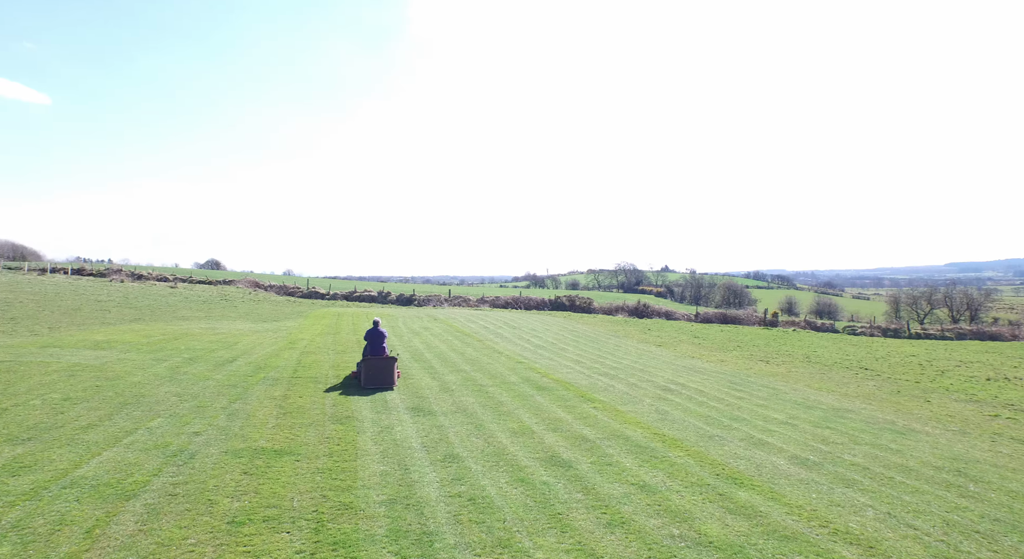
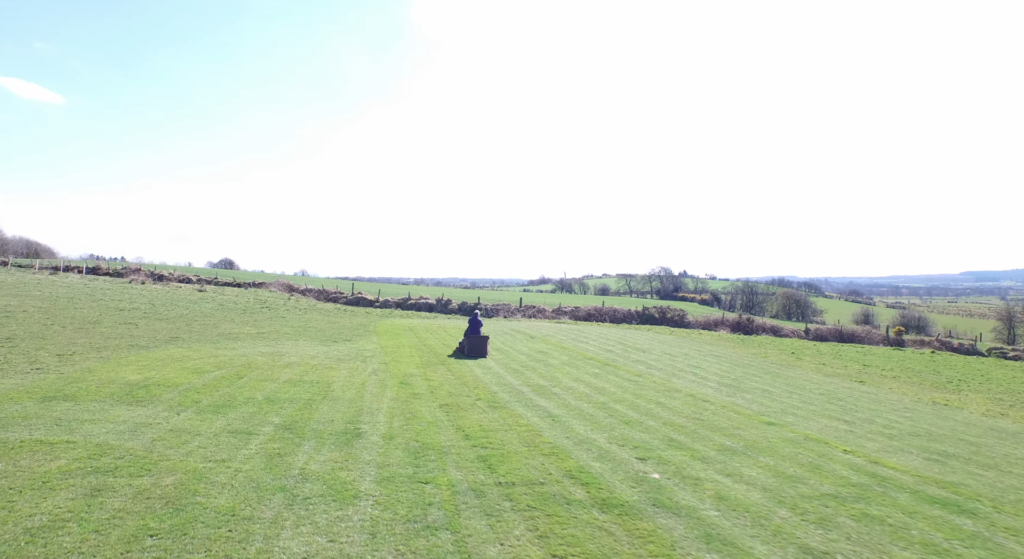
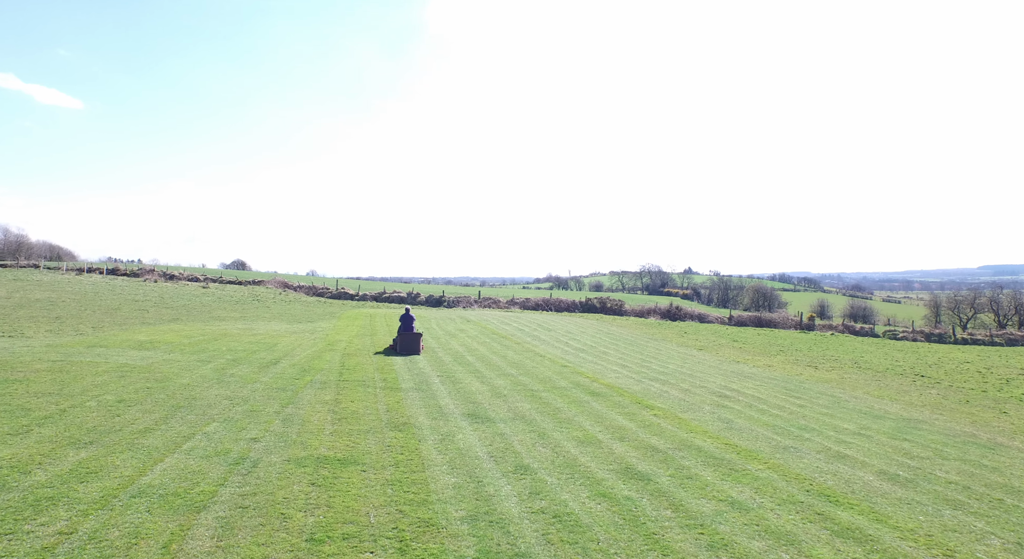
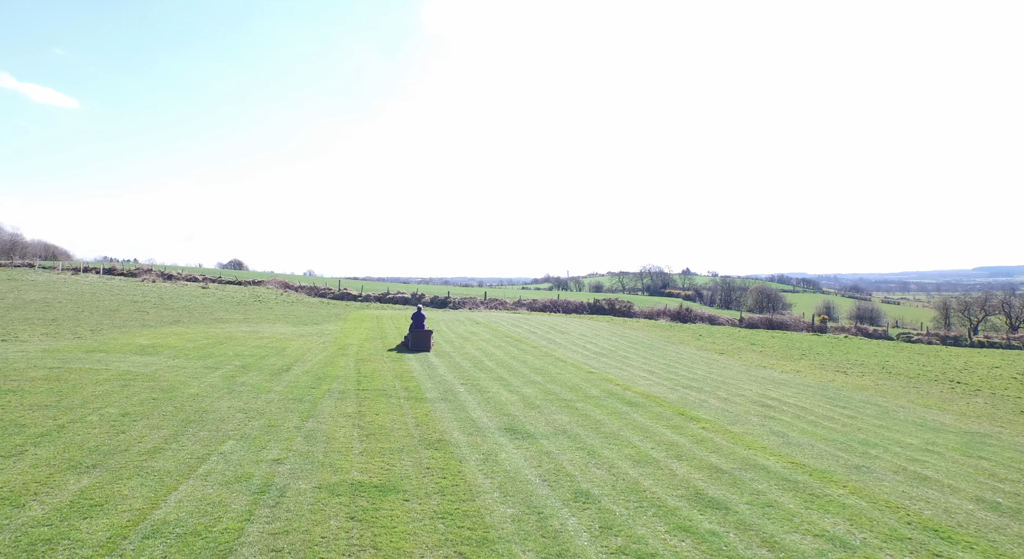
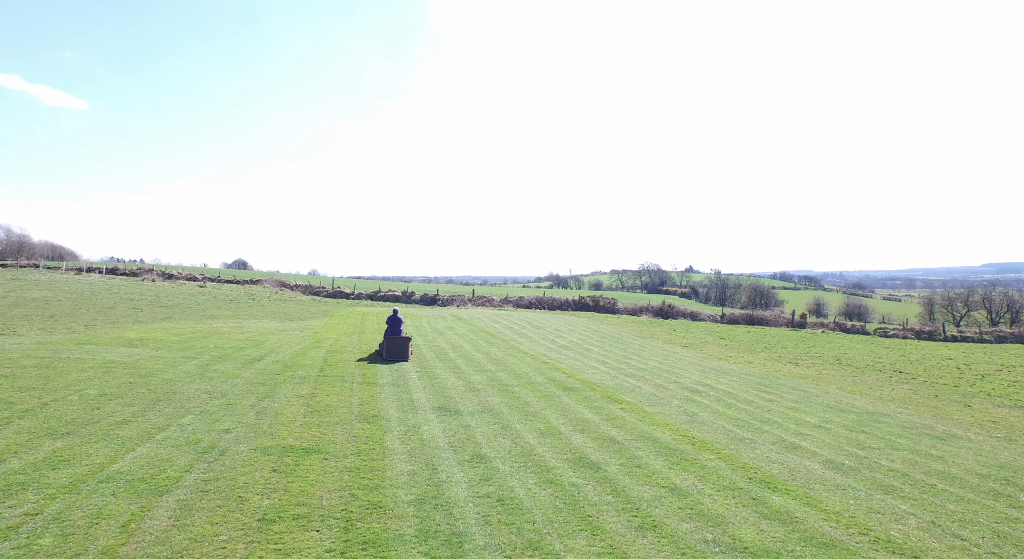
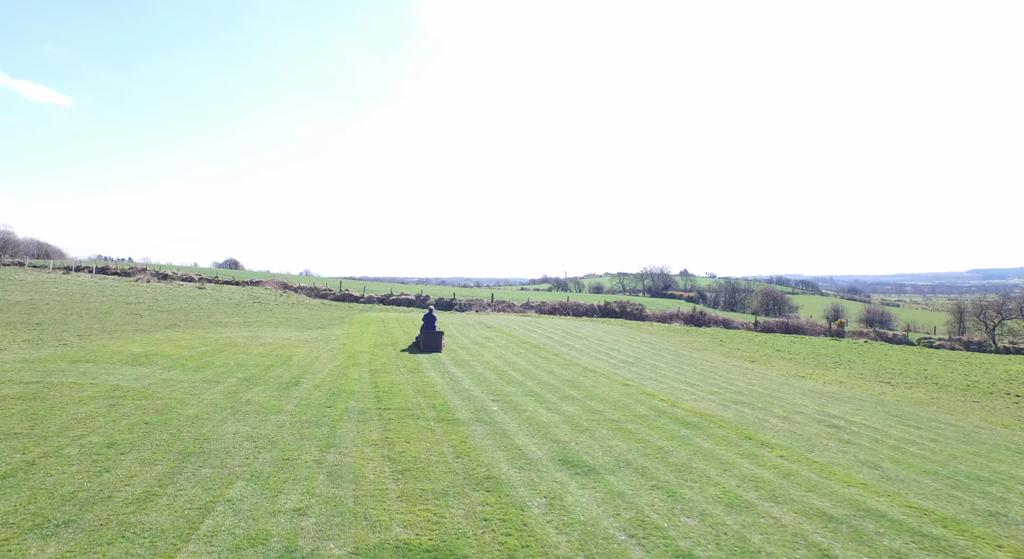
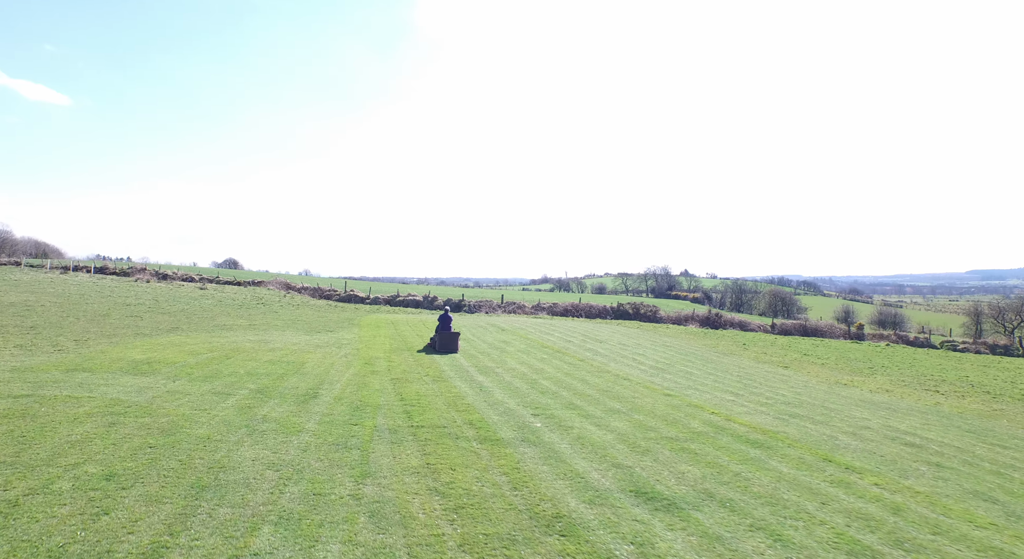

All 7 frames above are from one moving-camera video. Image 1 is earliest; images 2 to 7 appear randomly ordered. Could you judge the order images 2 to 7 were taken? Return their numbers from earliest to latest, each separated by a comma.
5, 3, 4, 6, 7, 2
